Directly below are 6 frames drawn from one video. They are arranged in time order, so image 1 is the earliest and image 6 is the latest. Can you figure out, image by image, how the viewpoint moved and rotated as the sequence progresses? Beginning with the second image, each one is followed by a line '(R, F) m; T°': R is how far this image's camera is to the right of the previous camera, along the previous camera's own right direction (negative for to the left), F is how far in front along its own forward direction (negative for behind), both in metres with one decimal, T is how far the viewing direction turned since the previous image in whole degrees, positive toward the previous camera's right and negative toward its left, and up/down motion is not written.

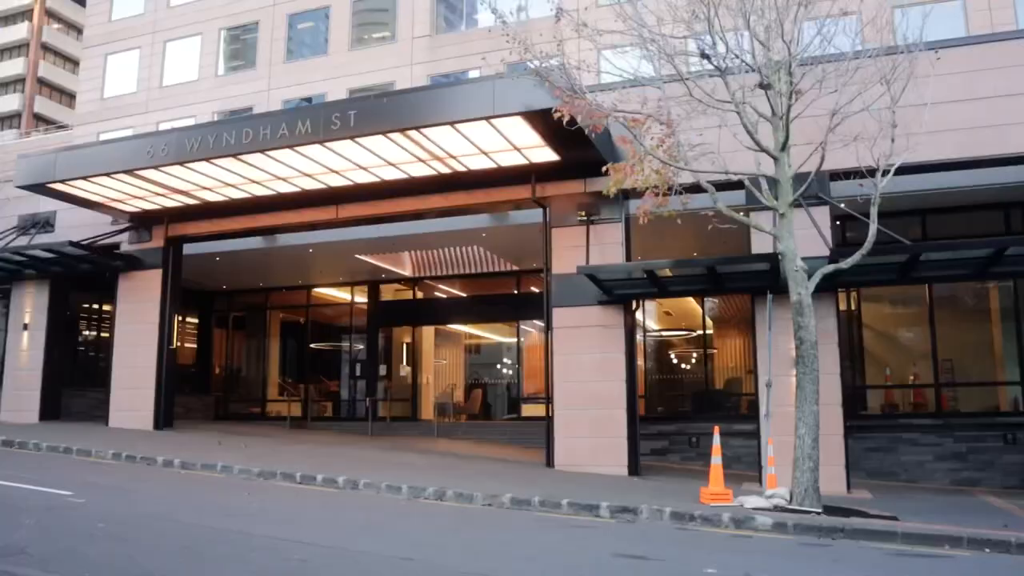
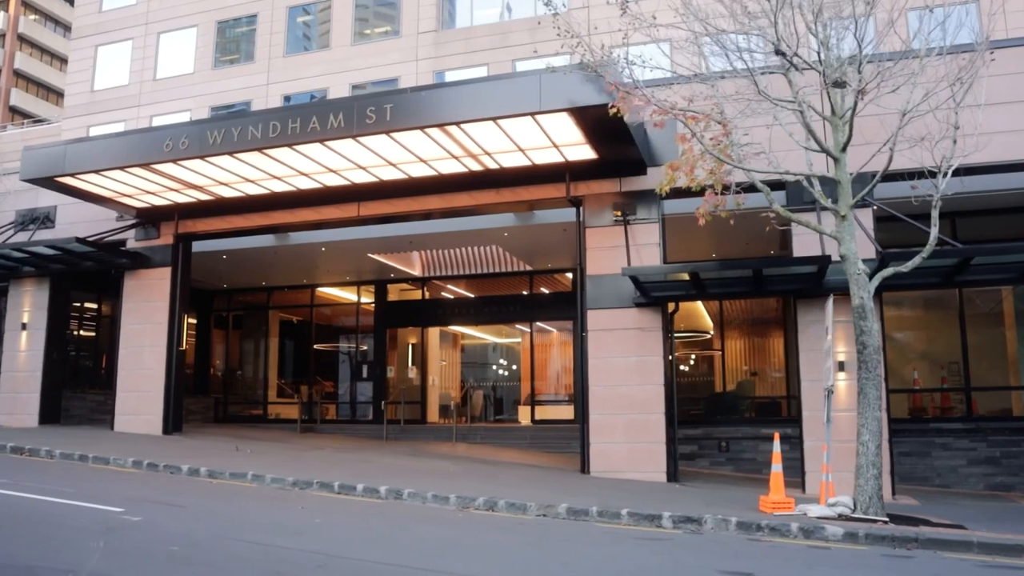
(-1.2, +0.5) m; +2°
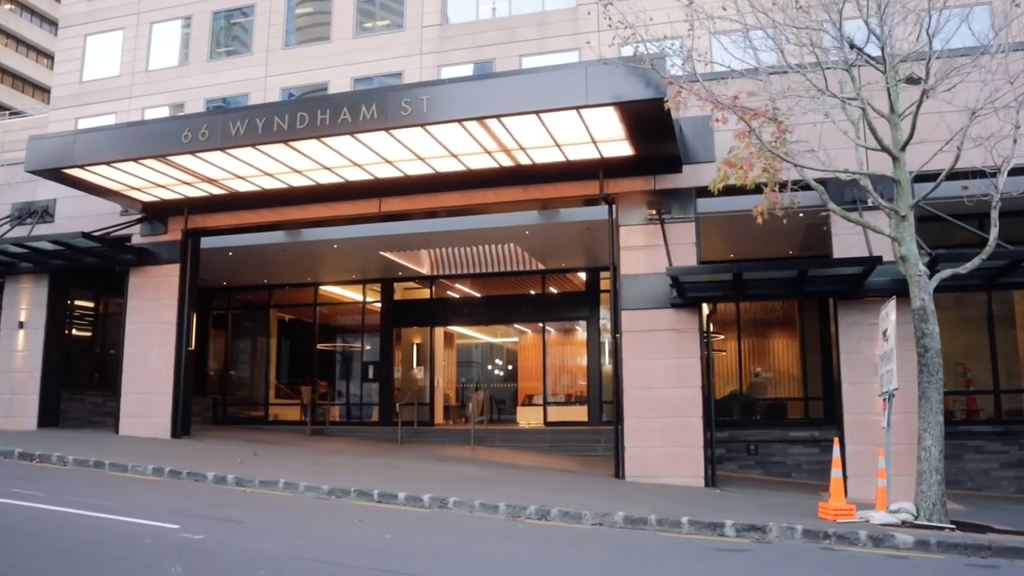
(-1.1, +0.5) m; +2°
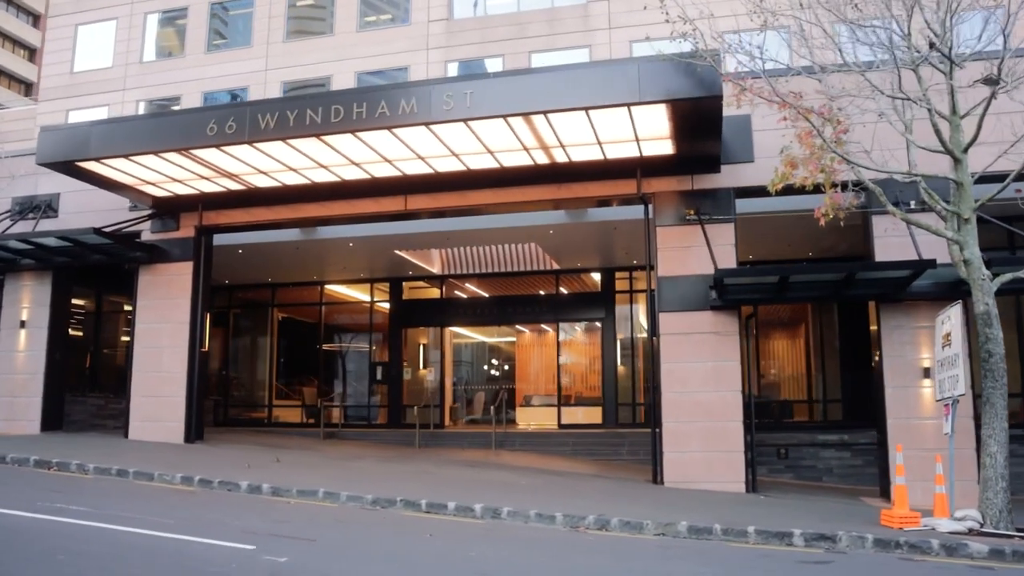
(-1.2, +0.4) m; +2°
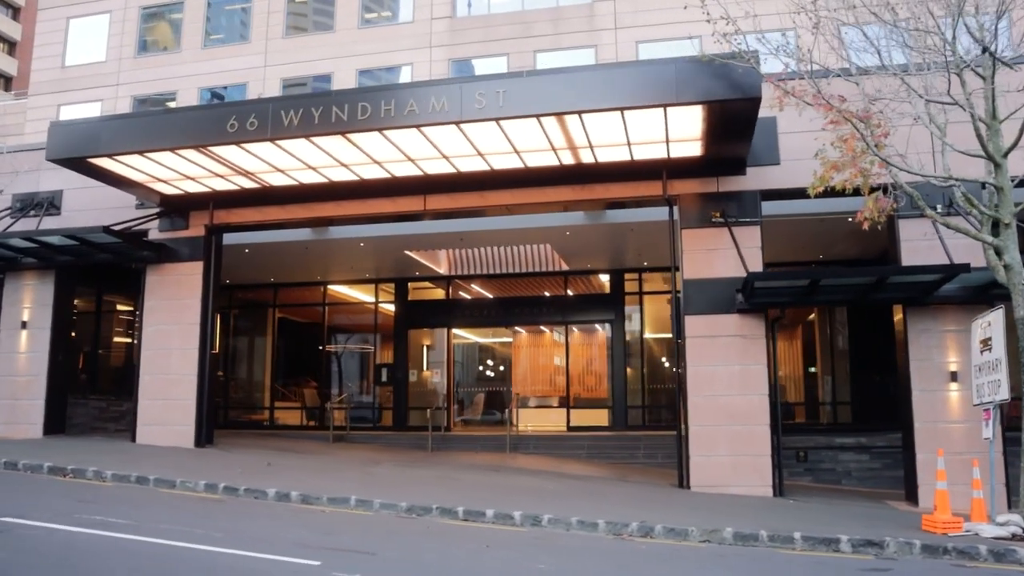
(-0.9, +0.2) m; +2°
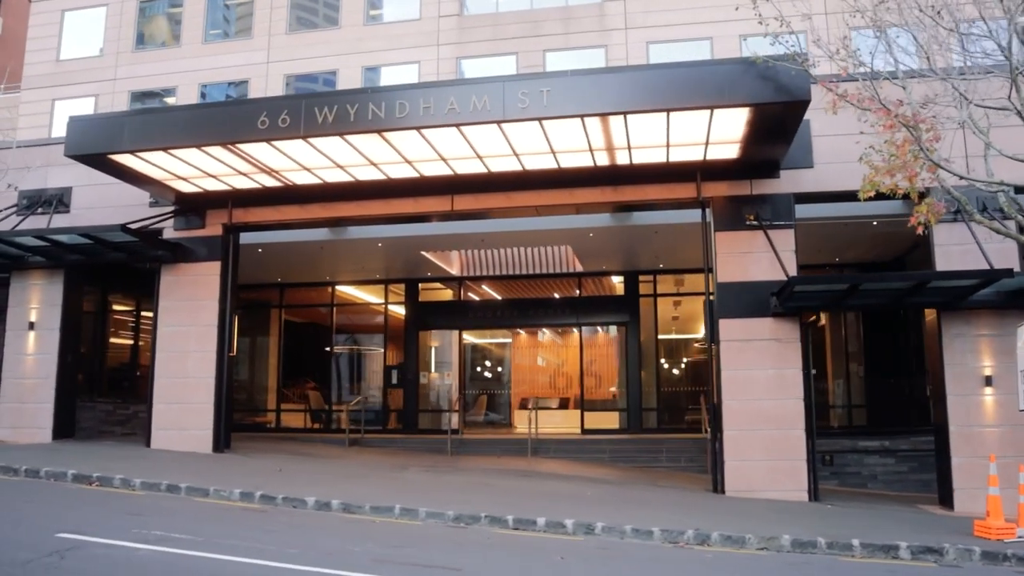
(-1.0, +0.2) m; +2°
